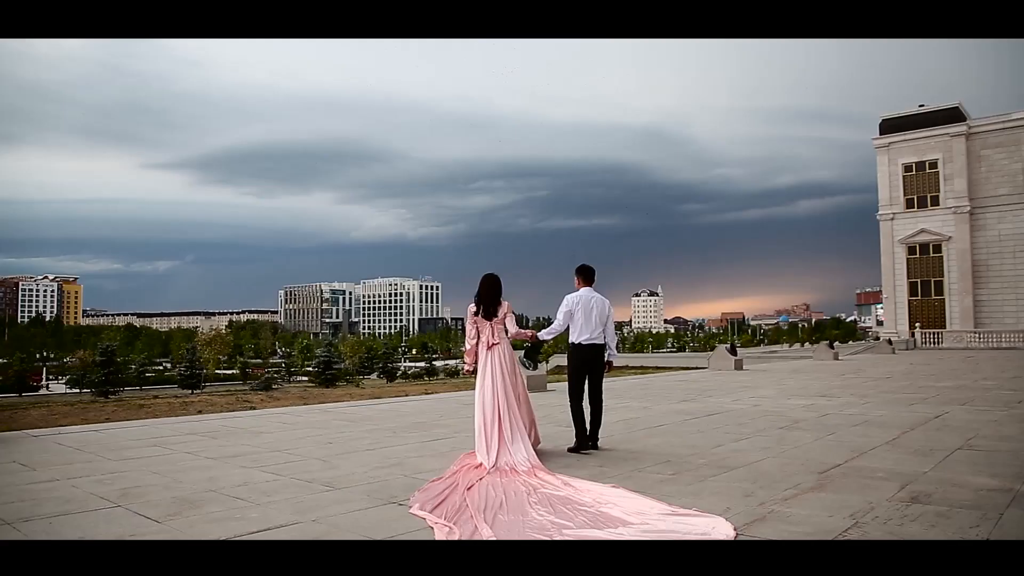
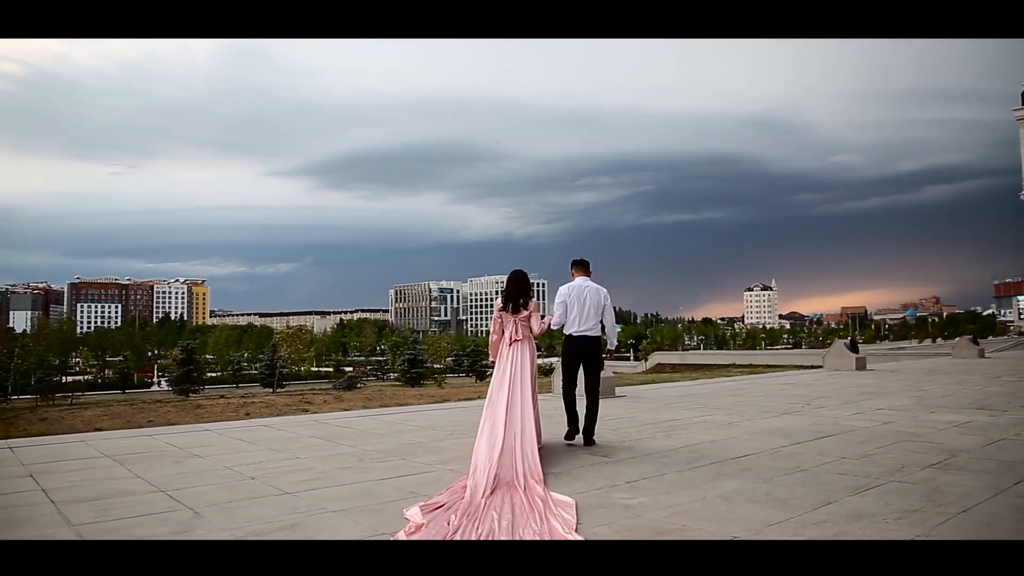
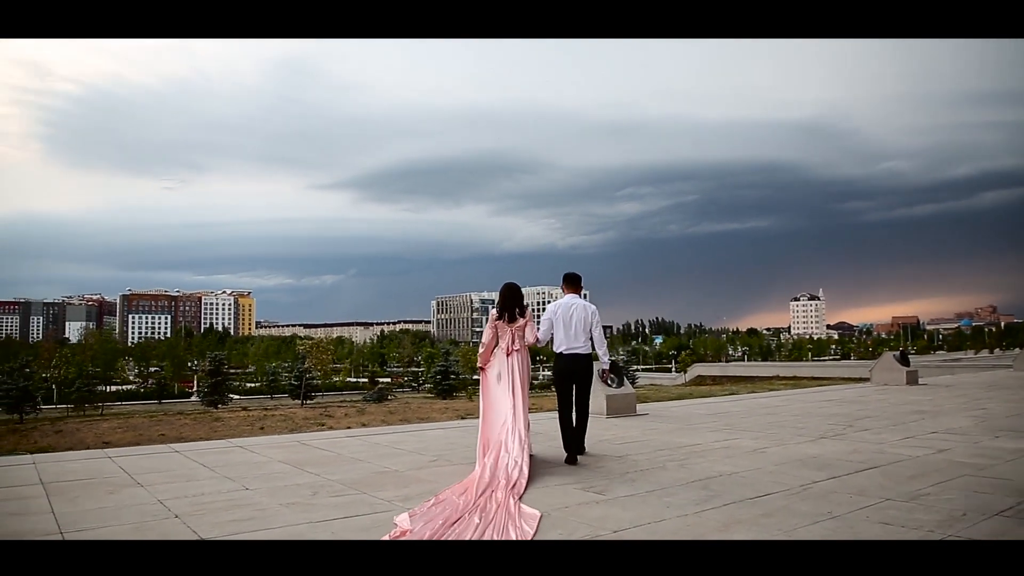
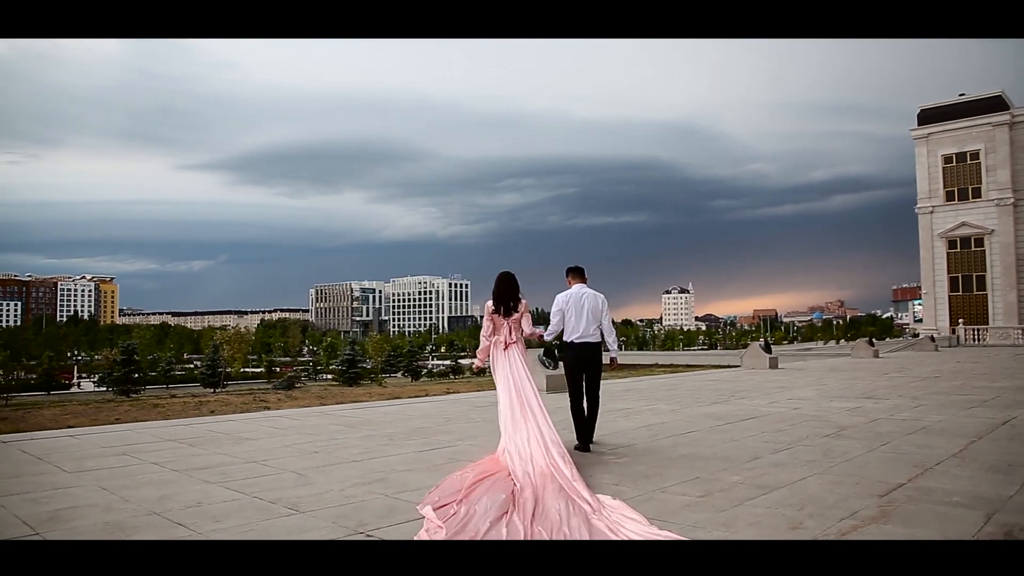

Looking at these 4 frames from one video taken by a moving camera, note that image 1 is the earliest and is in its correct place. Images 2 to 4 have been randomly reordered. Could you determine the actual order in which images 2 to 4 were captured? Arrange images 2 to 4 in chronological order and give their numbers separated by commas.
4, 2, 3
